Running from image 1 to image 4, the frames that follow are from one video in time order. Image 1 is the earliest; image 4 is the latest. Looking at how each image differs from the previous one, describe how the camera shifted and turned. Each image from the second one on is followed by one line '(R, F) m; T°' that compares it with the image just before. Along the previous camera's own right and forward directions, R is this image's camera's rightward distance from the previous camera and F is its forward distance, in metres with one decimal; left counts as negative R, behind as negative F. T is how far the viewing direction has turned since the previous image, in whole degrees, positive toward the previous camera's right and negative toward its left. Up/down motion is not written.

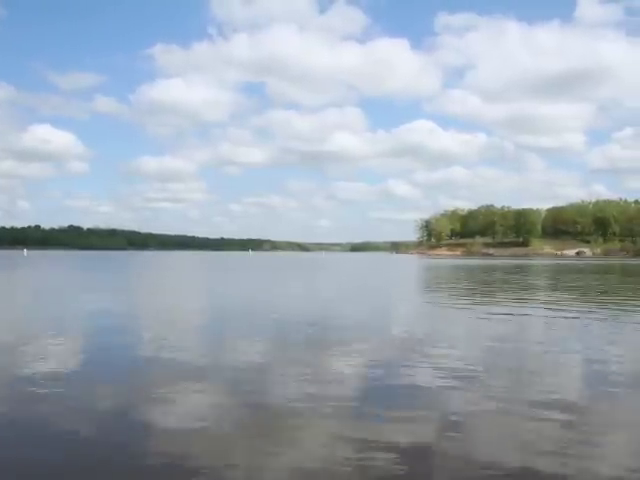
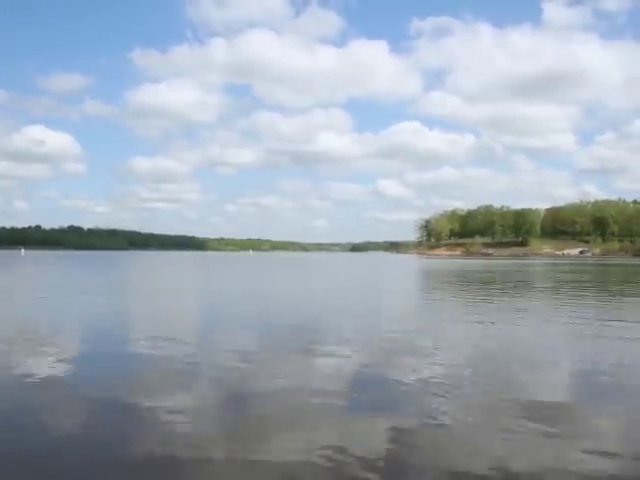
(+0.6, -0.3) m; -1°
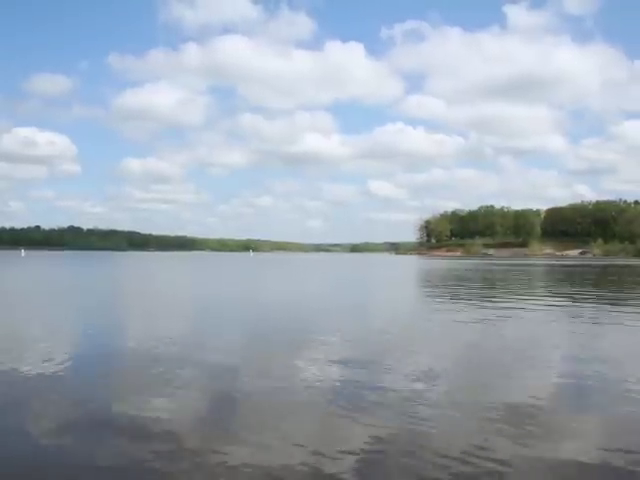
(+0.8, -0.1) m; -1°
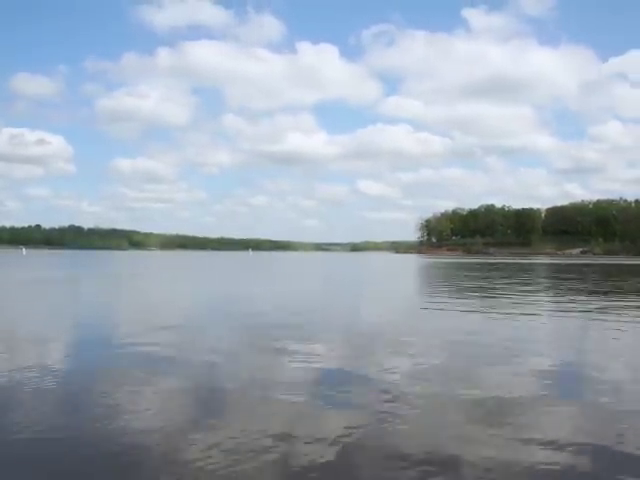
(+0.9, -0.2) m; -1°
